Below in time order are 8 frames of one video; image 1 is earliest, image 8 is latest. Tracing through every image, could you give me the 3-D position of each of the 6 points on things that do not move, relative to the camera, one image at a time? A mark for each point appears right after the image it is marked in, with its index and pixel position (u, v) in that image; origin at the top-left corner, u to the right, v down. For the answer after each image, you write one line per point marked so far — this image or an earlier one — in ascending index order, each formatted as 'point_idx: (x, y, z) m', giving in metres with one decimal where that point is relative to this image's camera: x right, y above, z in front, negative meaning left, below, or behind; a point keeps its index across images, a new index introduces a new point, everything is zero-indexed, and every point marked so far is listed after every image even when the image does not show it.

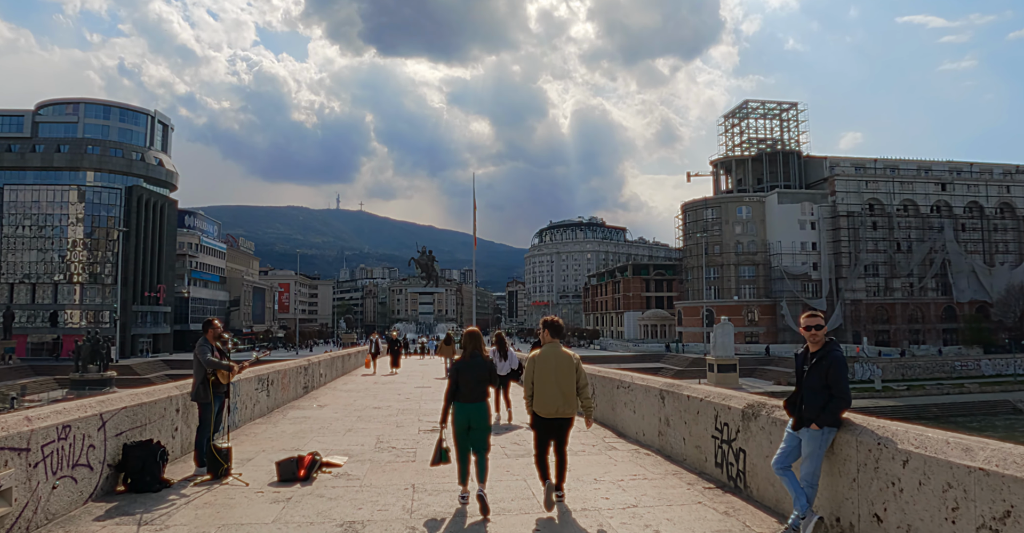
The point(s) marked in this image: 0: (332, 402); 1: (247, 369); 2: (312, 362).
0: (-3.6, -2.8, +13.2) m
1: (-4.3, -1.7, +10.5) m
2: (-4.7, -2.3, +15.6) m
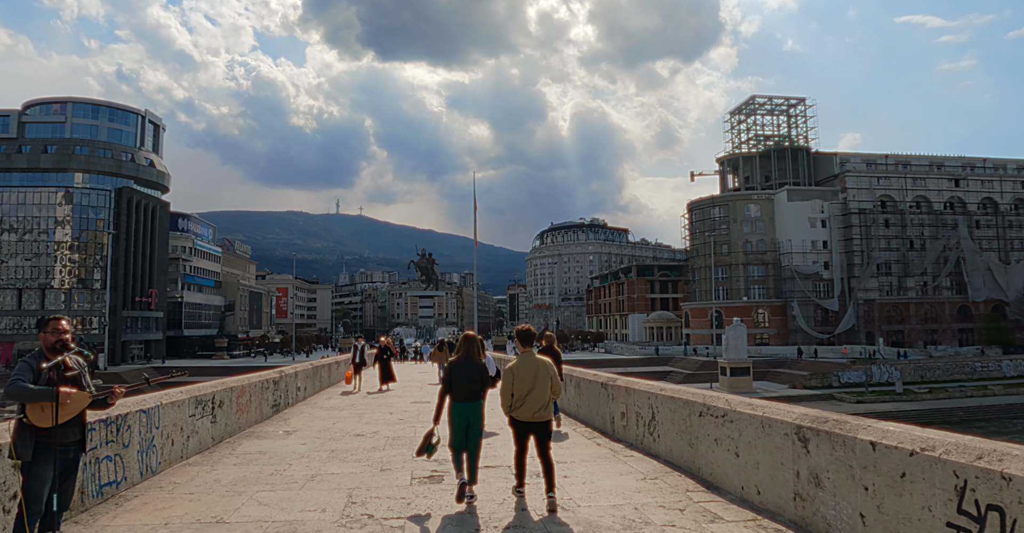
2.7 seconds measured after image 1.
0: (-3.3, -2.6, +10.3) m
1: (-4.0, -1.5, +7.7) m
2: (-4.4, -2.1, +12.7) m
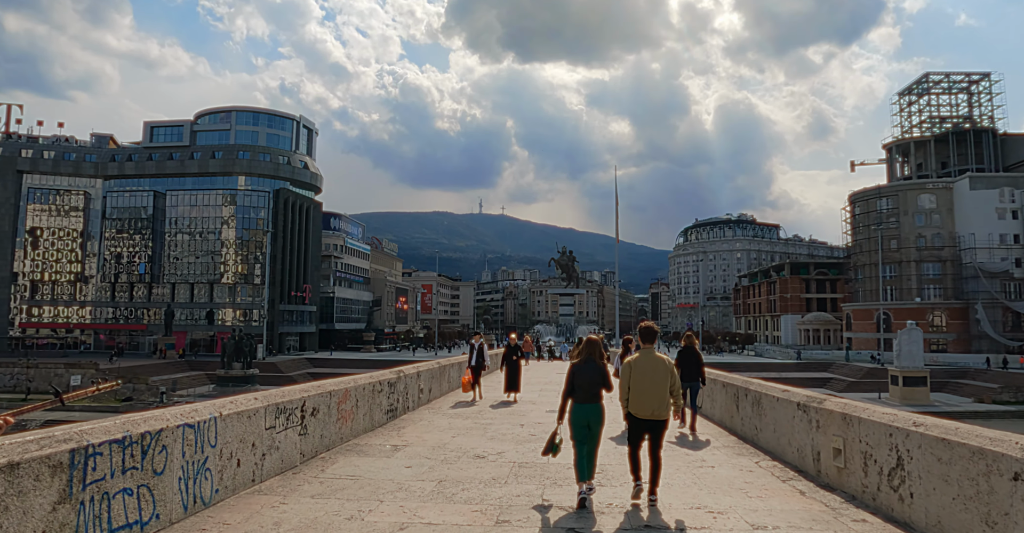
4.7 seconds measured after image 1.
0: (-1.3, -2.3, +8.6) m
1: (-2.5, -1.2, +6.1) m
2: (-1.8, -1.8, +11.2) m
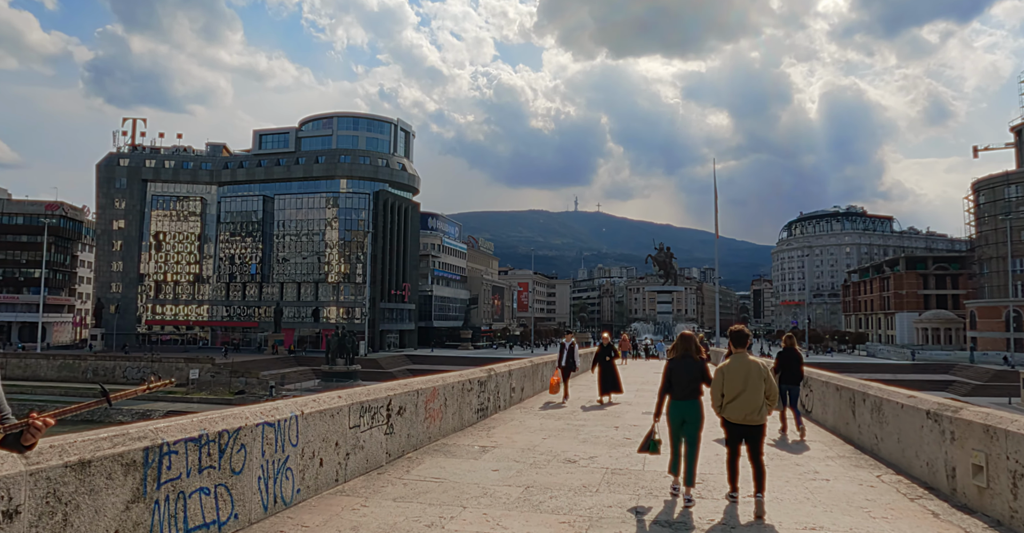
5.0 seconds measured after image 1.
0: (-0.1, -2.2, +8.3) m
1: (-1.7, -1.2, +6.1) m
2: (-0.3, -1.8, +10.9) m
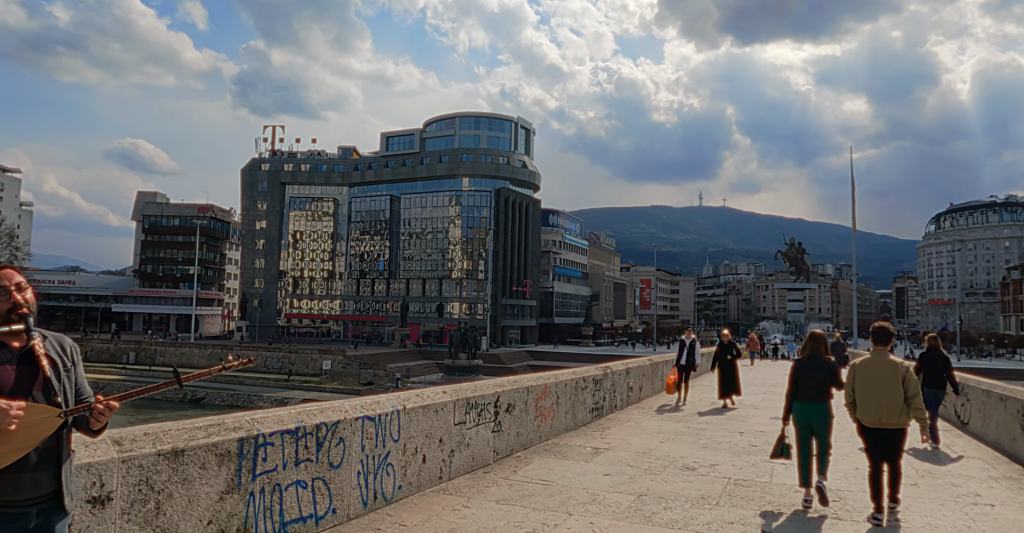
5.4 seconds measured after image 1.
0: (+1.3, -2.1, +7.8) m
1: (-0.7, -1.1, +5.9) m
2: (+1.6, -1.7, +10.5) m
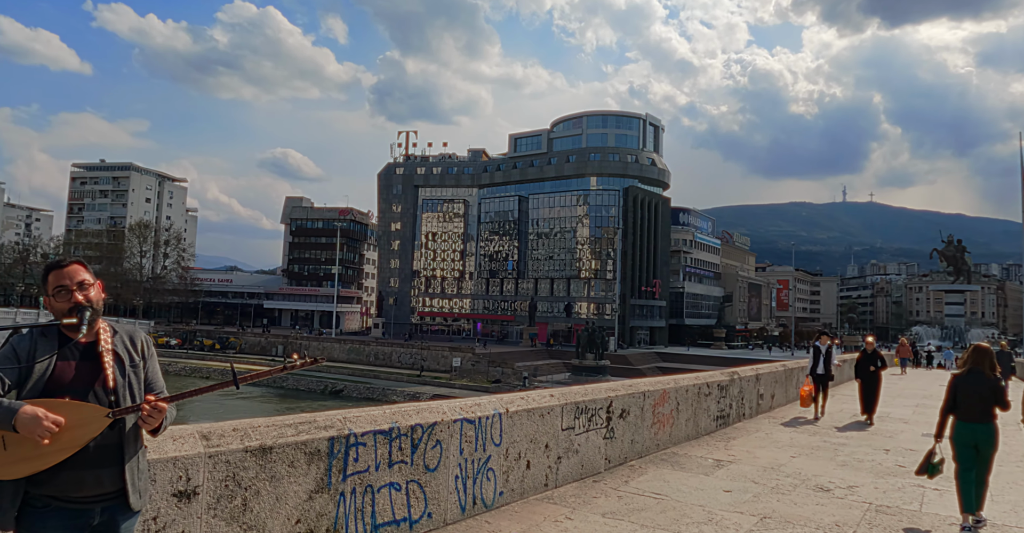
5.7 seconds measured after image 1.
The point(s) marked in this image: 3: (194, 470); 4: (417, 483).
0: (+2.6, -2.1, +7.1) m
1: (+0.2, -1.1, +5.7) m
2: (+3.4, -1.6, +9.7) m
3: (-1.4, -0.9, +2.9) m
4: (-0.6, -1.4, +4.1) m
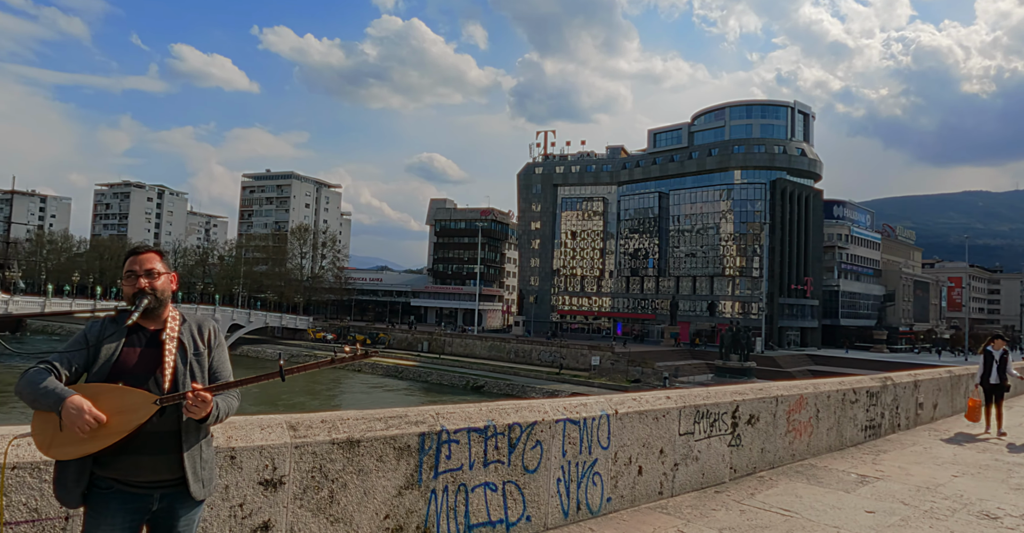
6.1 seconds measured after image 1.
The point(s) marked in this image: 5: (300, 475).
0: (+3.8, -2.0, +6.3) m
1: (+1.2, -1.0, +5.3) m
2: (+5.1, -1.6, +8.6) m
3: (-1.0, -0.9, +2.9) m
4: (0.0, -1.3, +3.9) m
5: (-1.0, -0.9, +2.9) m
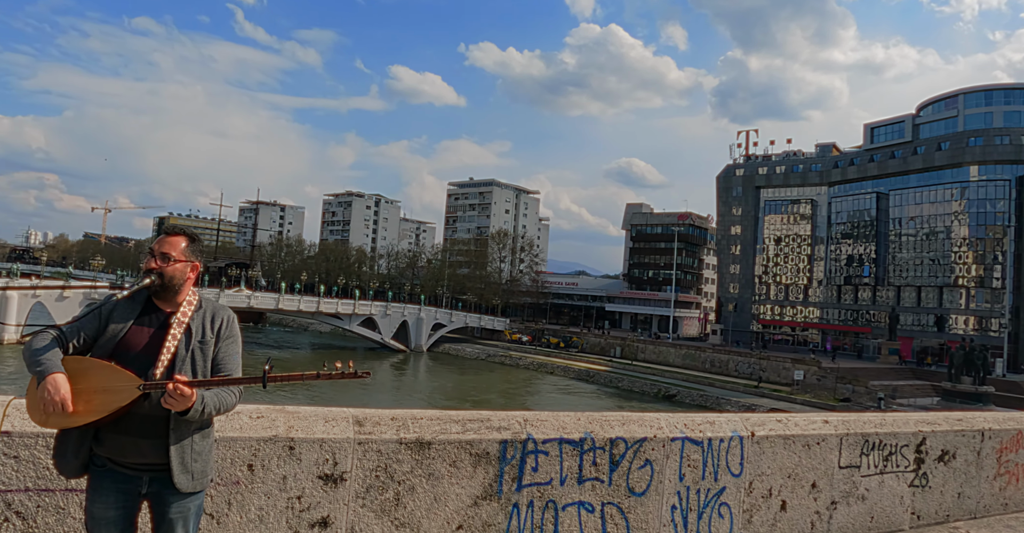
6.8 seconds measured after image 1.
0: (+4.8, -2.1, +4.7) m
1: (+2.0, -1.0, +4.5) m
2: (+6.7, -1.6, +6.6) m
3: (-0.7, -0.8, +2.8) m
4: (+0.6, -1.3, +3.5) m
5: (-0.6, -0.9, +2.8) m
